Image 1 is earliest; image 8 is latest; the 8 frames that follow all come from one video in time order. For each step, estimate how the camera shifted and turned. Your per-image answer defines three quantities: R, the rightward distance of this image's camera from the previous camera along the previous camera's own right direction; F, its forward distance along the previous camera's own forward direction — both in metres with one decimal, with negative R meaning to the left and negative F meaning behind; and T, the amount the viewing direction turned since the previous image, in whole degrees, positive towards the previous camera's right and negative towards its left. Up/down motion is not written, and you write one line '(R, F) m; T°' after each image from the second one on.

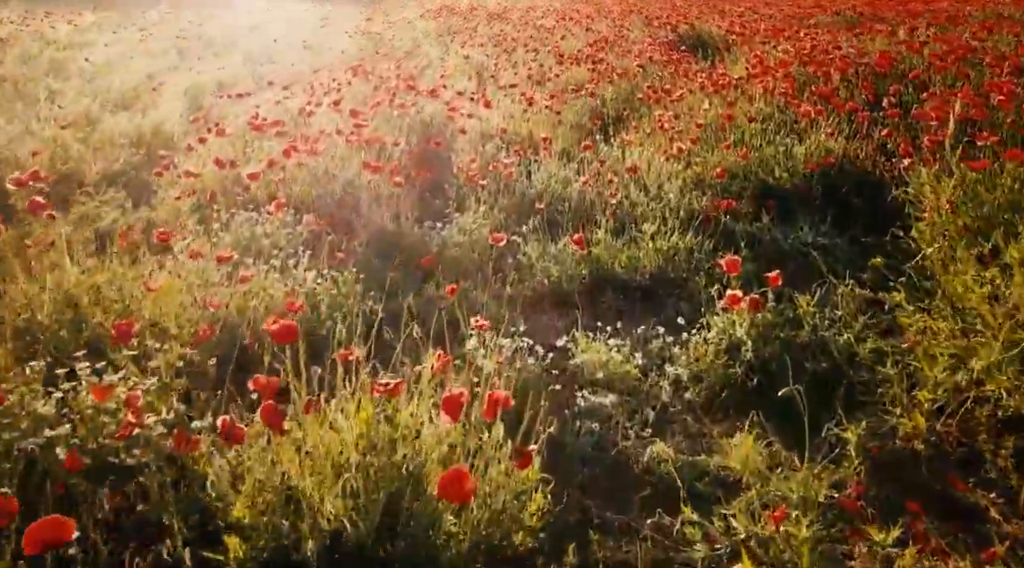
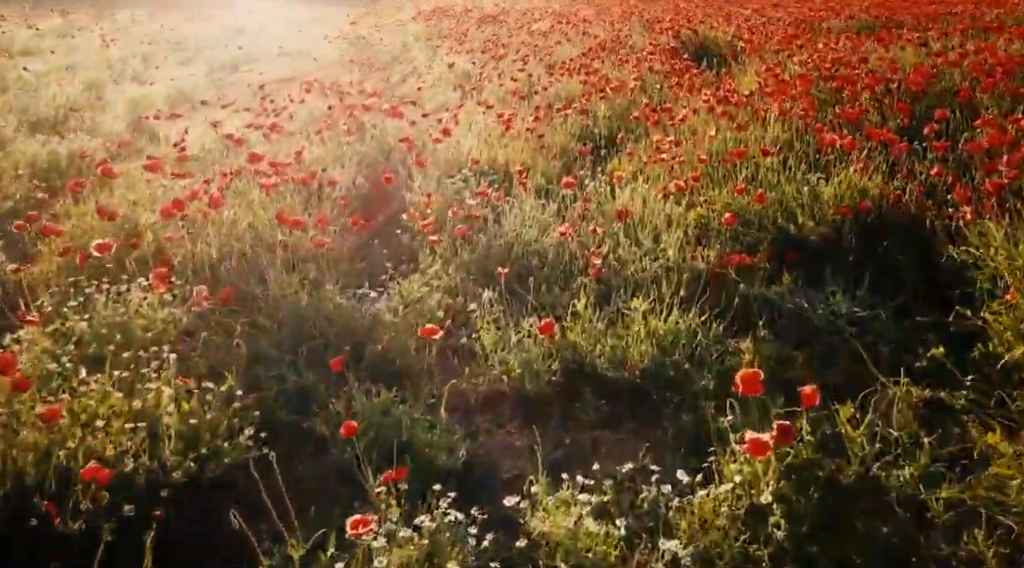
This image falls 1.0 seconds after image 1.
(+0.2, +0.9) m; 0°
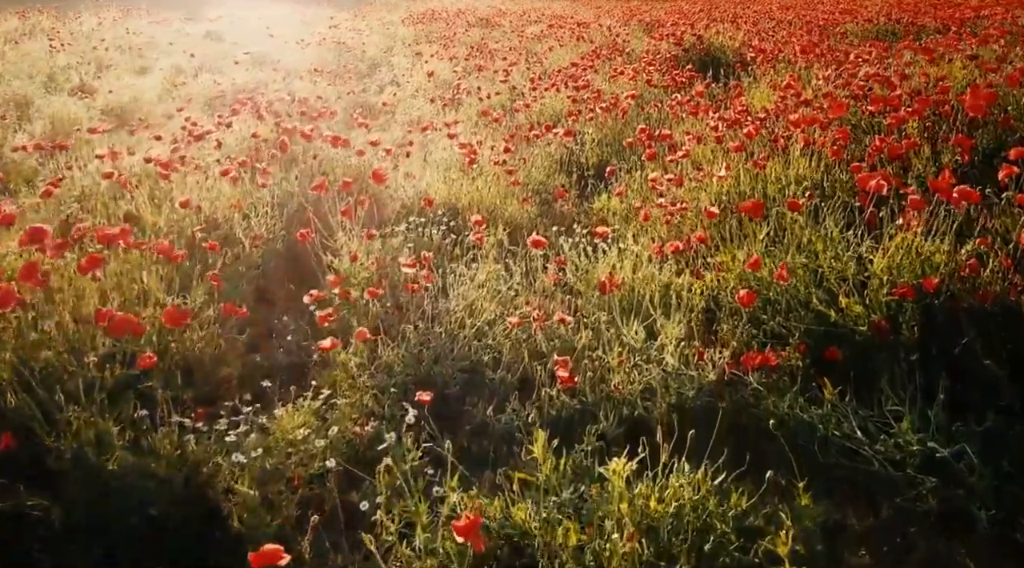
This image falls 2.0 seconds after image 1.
(+0.2, +1.0) m; 0°
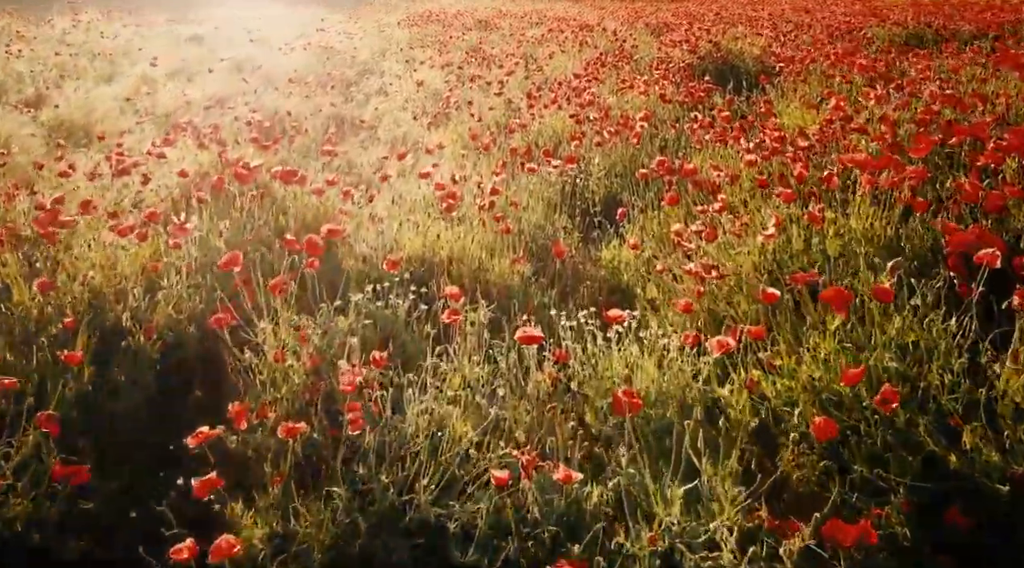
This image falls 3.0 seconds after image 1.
(0.0, +0.9) m; 0°
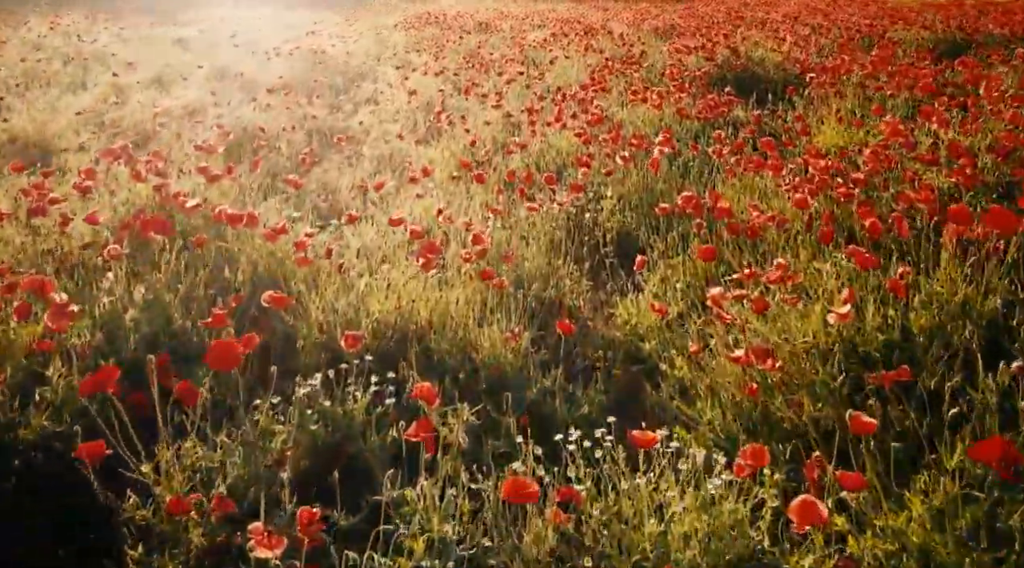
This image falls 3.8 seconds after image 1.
(0.0, +0.7) m; 0°
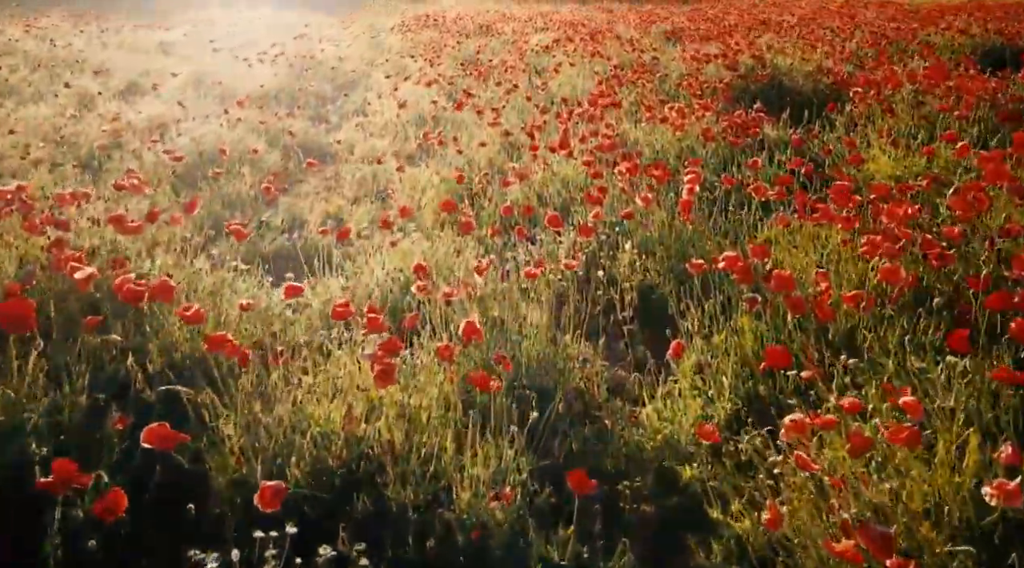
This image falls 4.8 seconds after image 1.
(0.0, +0.8) m; 0°
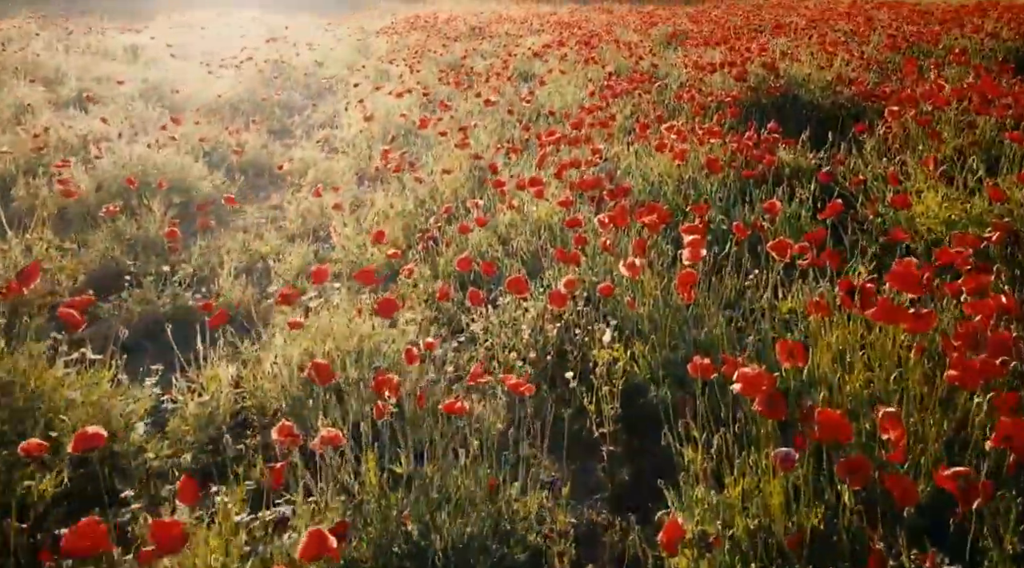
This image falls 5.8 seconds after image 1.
(+0.2, +0.9) m; 0°
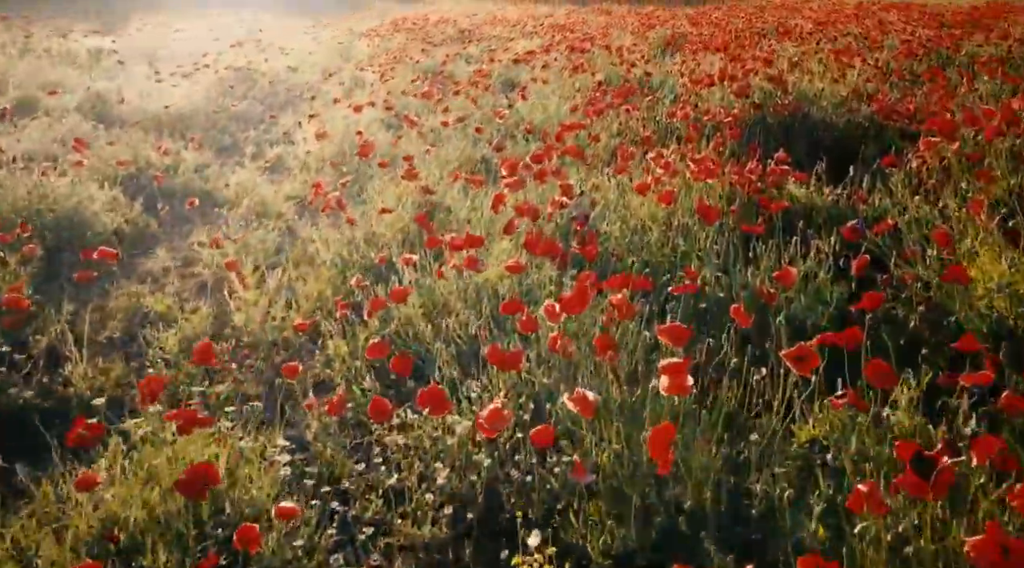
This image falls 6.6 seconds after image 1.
(+0.2, +0.8) m; 0°
